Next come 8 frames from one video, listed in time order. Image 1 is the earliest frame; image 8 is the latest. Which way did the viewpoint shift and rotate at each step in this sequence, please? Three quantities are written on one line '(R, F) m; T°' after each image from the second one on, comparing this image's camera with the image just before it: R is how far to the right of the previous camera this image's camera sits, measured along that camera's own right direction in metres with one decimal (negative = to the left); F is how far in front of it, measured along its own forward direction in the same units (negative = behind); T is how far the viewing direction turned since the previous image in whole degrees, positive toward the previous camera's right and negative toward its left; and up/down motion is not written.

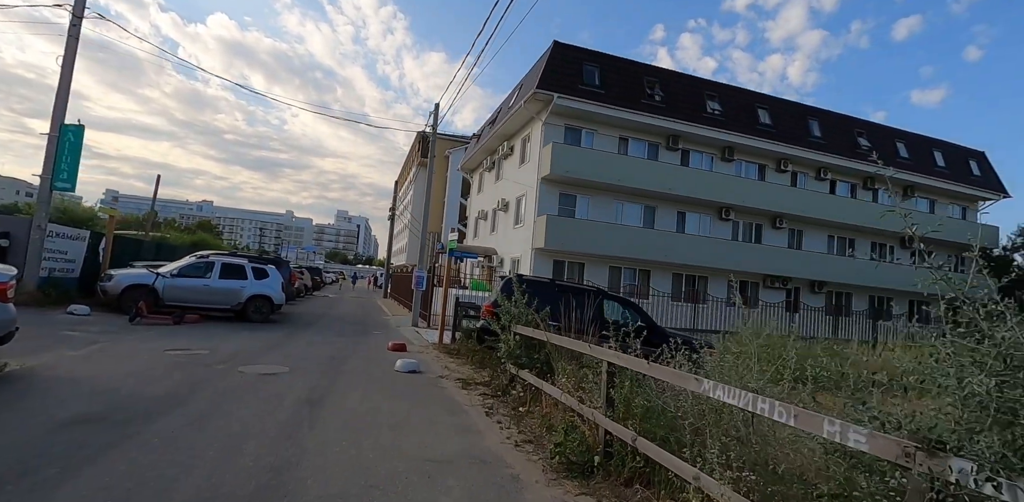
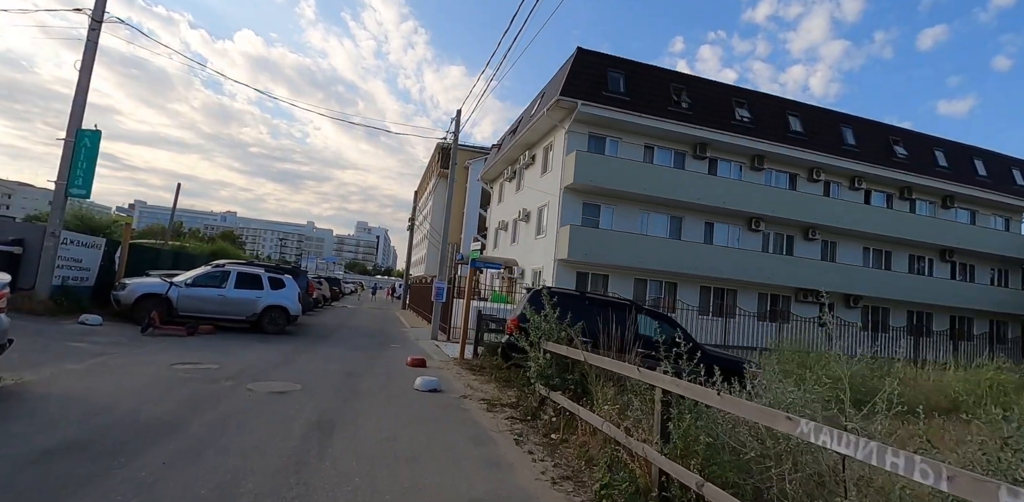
(-0.2, +0.7) m; -2°
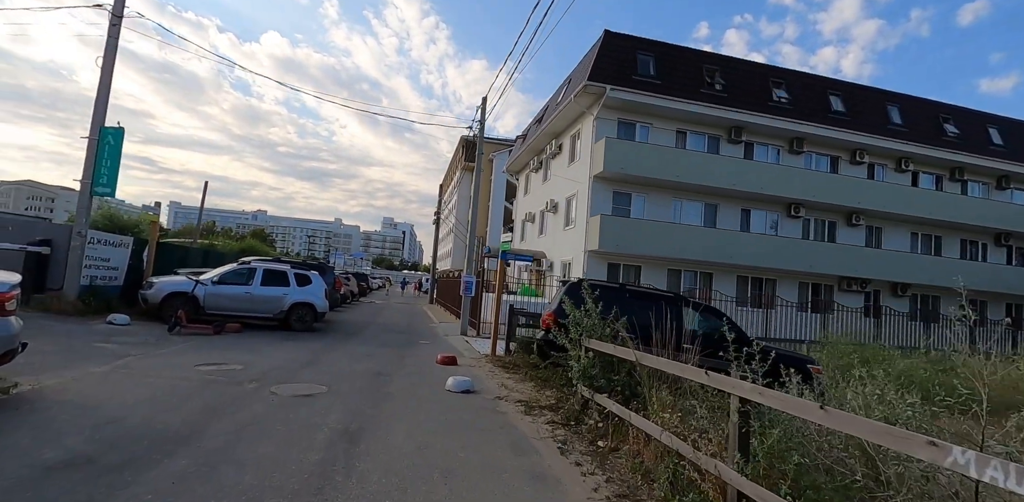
(-0.2, +0.7) m; -3°
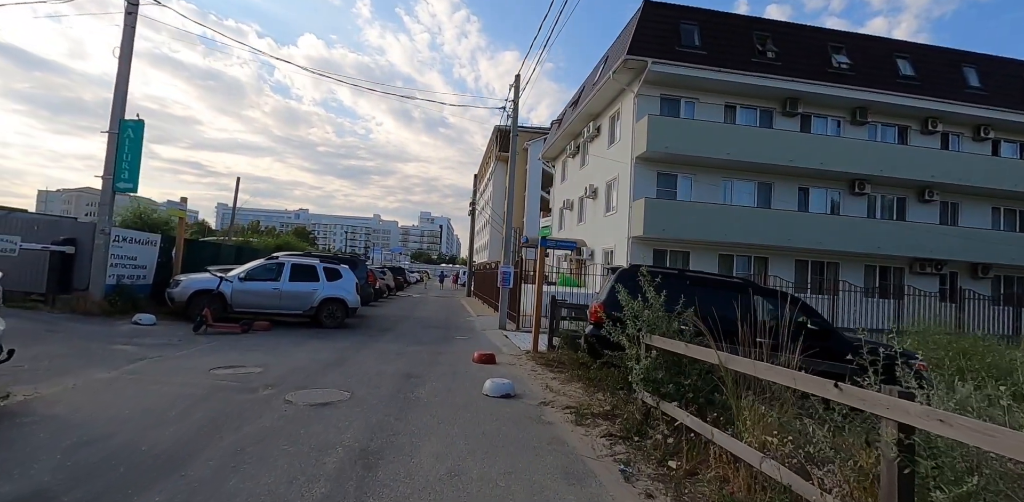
(-0.1, +1.1) m; -4°
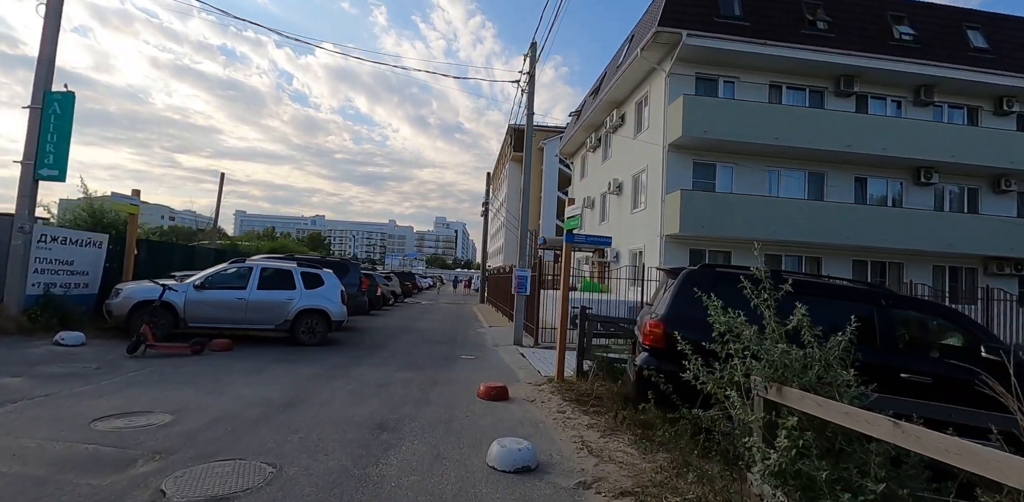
(0.0, +2.6) m; -2°
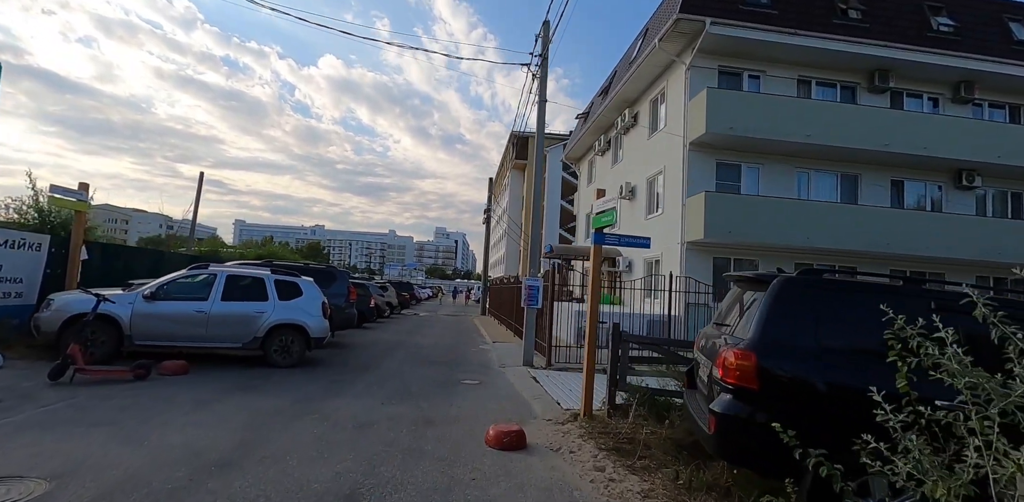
(-0.2, +1.7) m; 0°
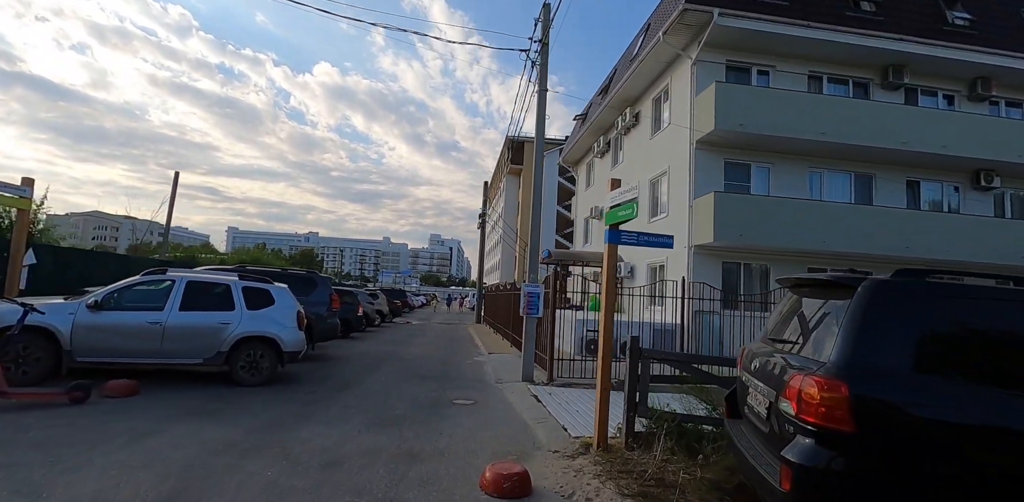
(-0.1, +1.1) m; +1°
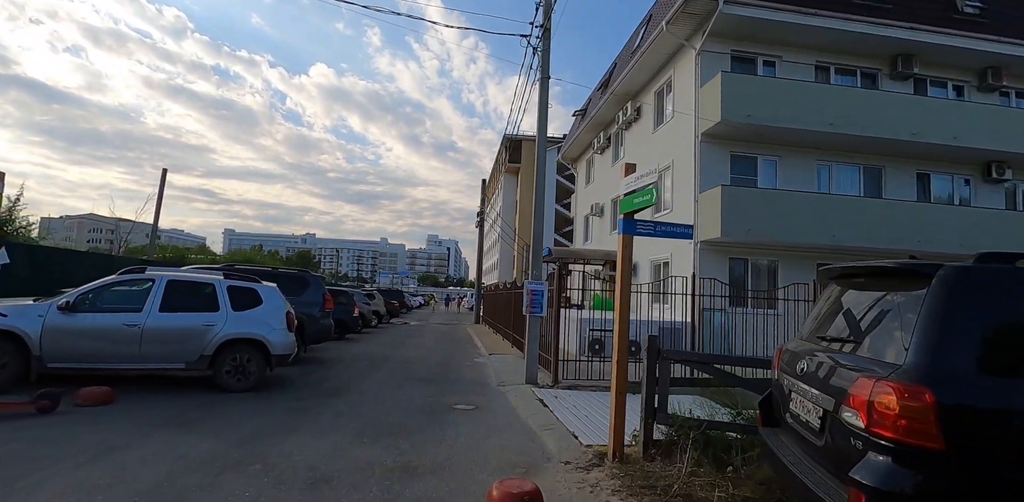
(-0.1, +0.5) m; 0°
